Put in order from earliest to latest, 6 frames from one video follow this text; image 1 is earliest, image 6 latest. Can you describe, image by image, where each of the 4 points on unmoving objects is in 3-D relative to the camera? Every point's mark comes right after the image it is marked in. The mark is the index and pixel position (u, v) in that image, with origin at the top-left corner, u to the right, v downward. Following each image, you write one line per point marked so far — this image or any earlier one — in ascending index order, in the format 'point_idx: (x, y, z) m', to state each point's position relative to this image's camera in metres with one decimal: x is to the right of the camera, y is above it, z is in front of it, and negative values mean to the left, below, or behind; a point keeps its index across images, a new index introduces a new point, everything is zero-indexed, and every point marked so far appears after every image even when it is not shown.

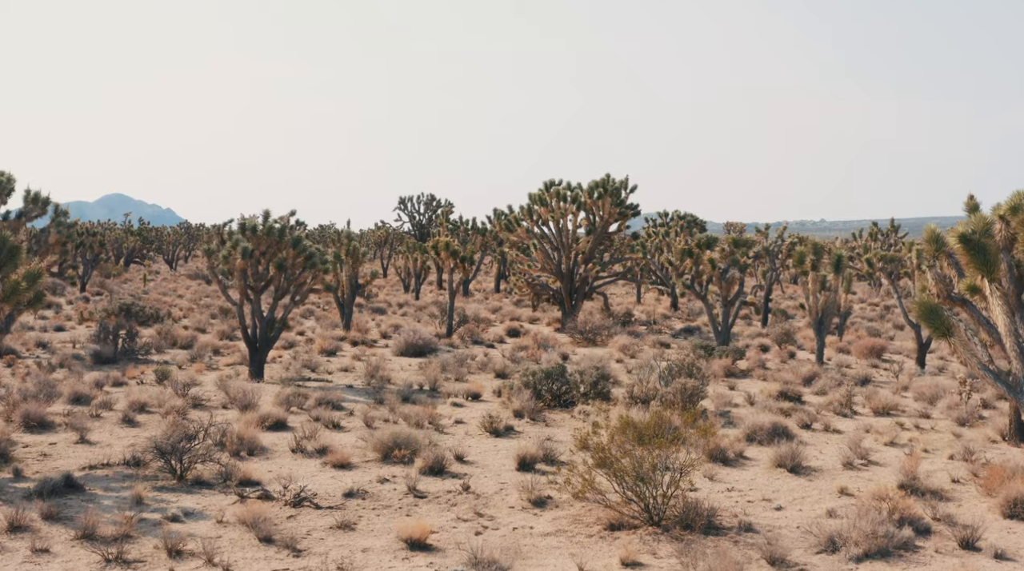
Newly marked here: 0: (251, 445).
0: (-4.1, -2.5, +17.8) m
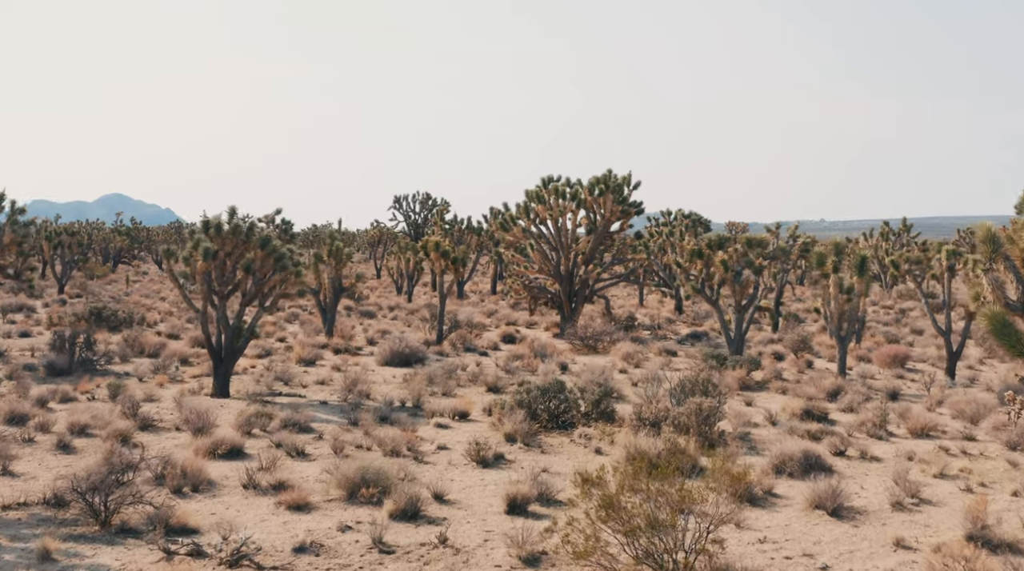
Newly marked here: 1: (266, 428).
0: (-4.2, -2.6, +15.2) m
1: (-4.1, -2.4, +19.1) m
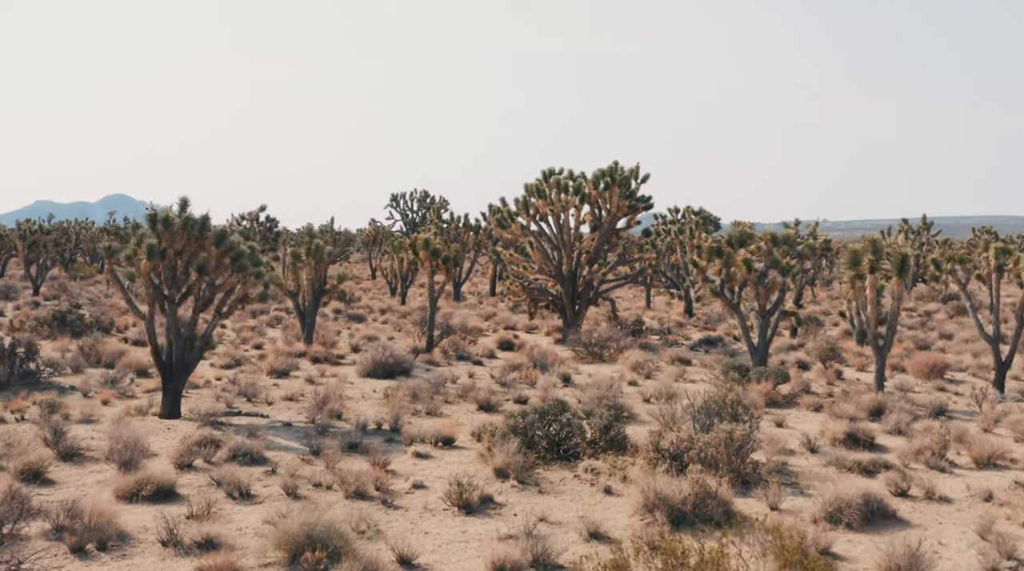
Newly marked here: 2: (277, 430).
0: (-4.3, -2.6, +12.1) m
1: (-4.2, -2.4, +16.0) m
2: (-3.8, -2.4, +18.7) m
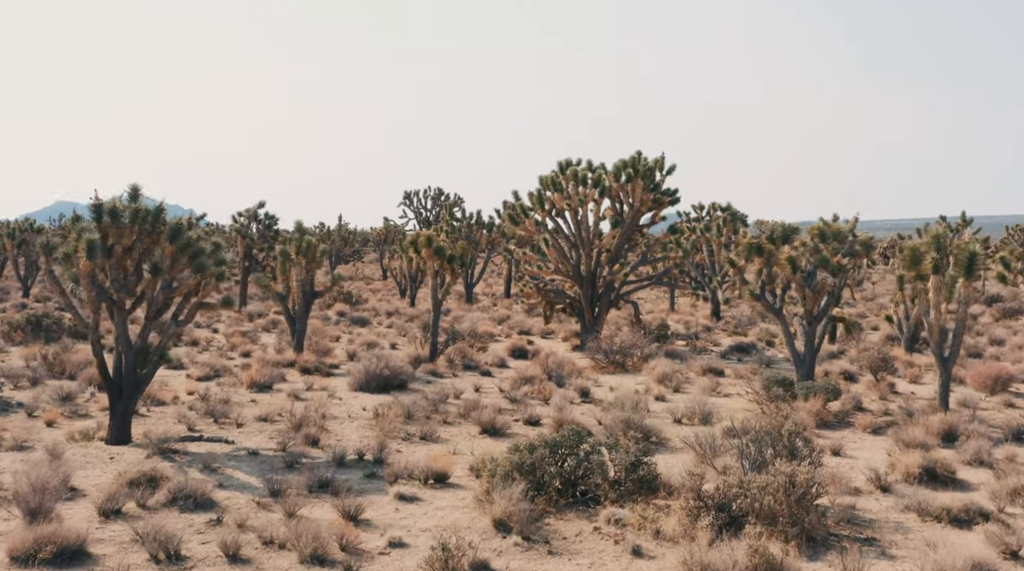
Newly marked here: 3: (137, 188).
0: (-4.3, -2.7, +9.1) m
1: (-4.2, -2.5, +13.0) m
2: (-3.7, -2.4, +15.7) m
3: (-5.6, +1.4, +17.0) m
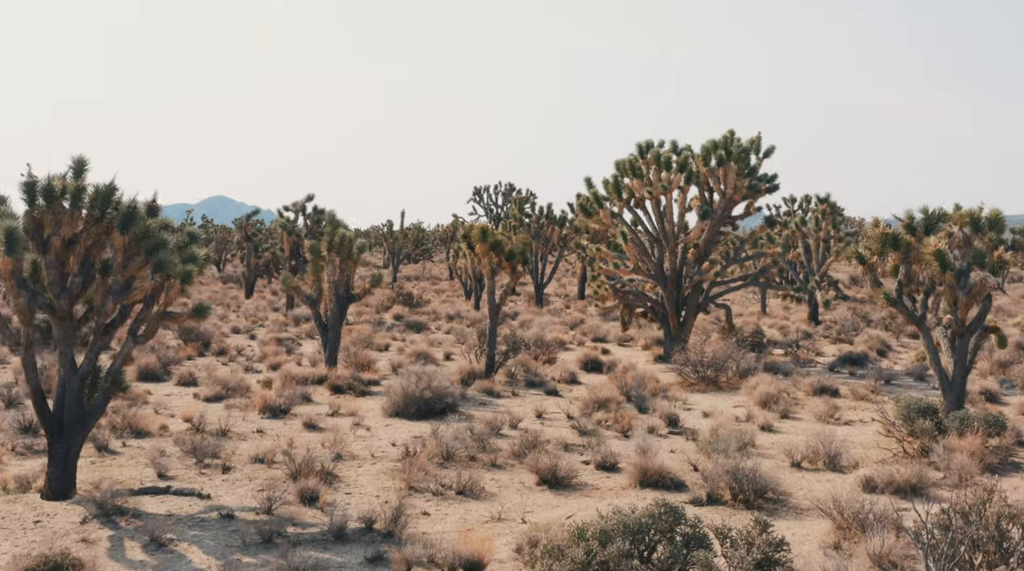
0: (-4.1, -2.7, +5.0) m
1: (-3.7, -2.5, +8.8) m
2: (-3.1, -2.4, +11.5) m
3: (-4.8, +1.4, +12.9) m
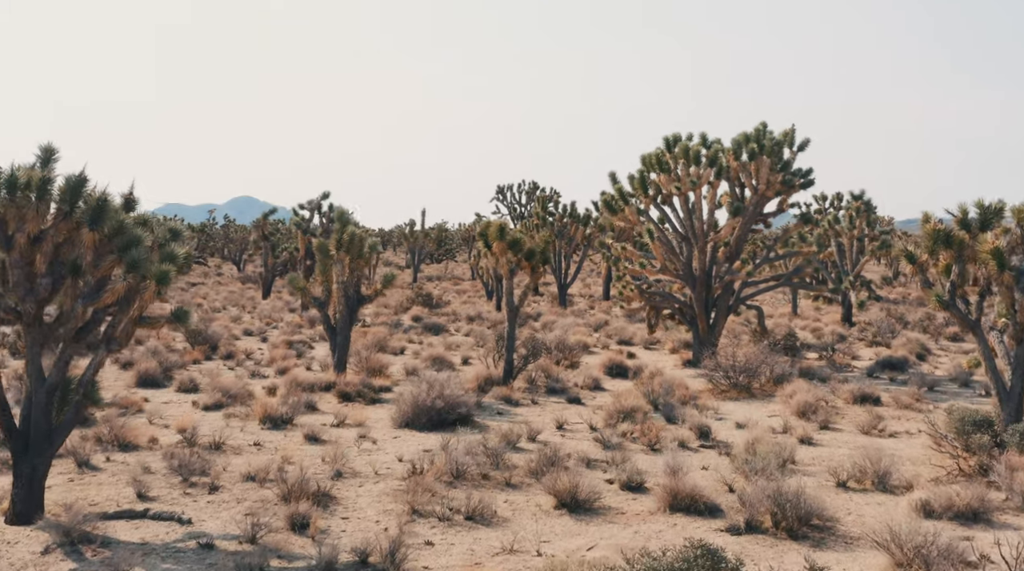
0: (-4.1, -2.7, +3.7) m
1: (-3.6, -2.5, +7.5) m
2: (-3.0, -2.5, +10.2) m
3: (-4.7, +1.4, +11.7) m
